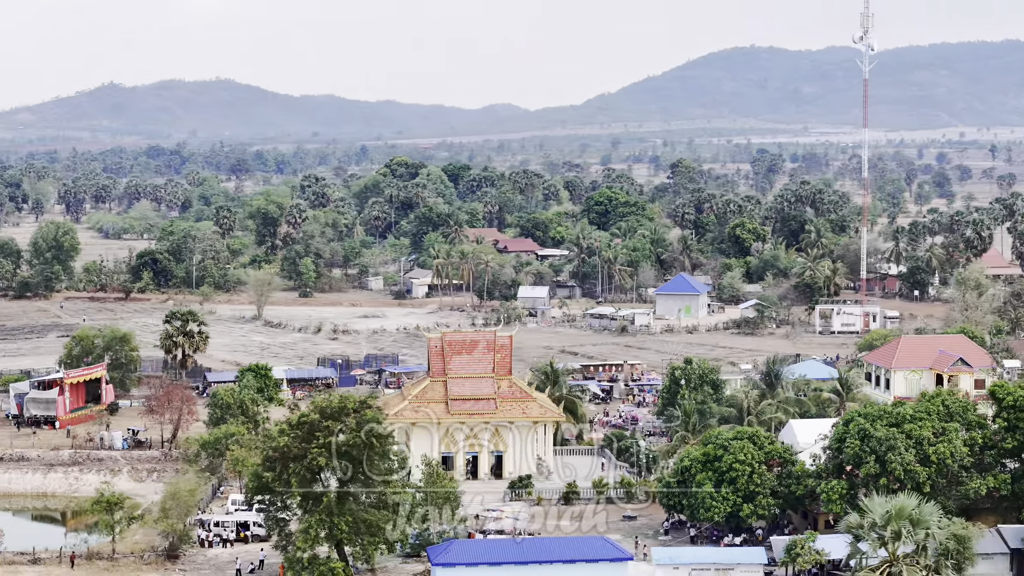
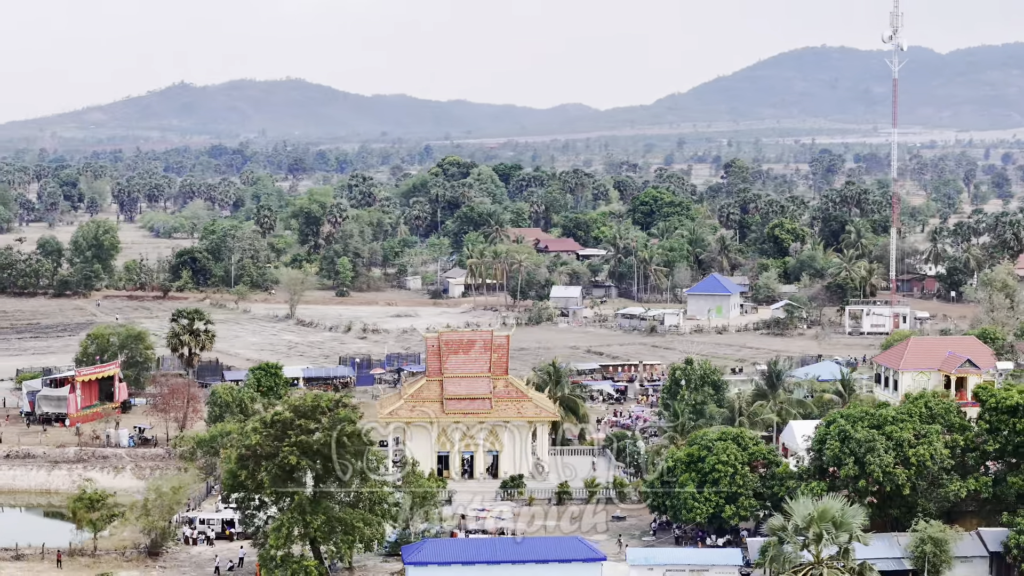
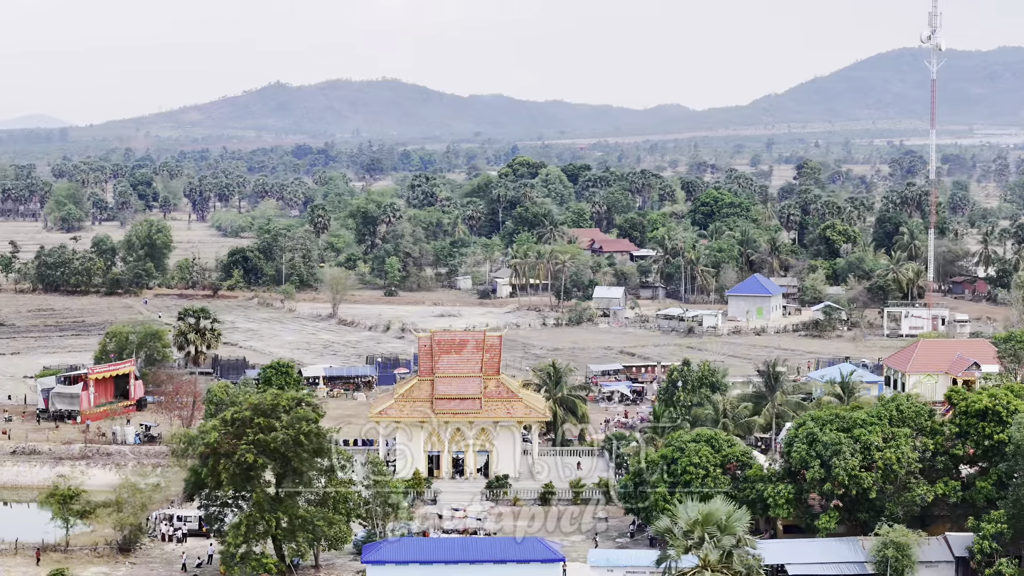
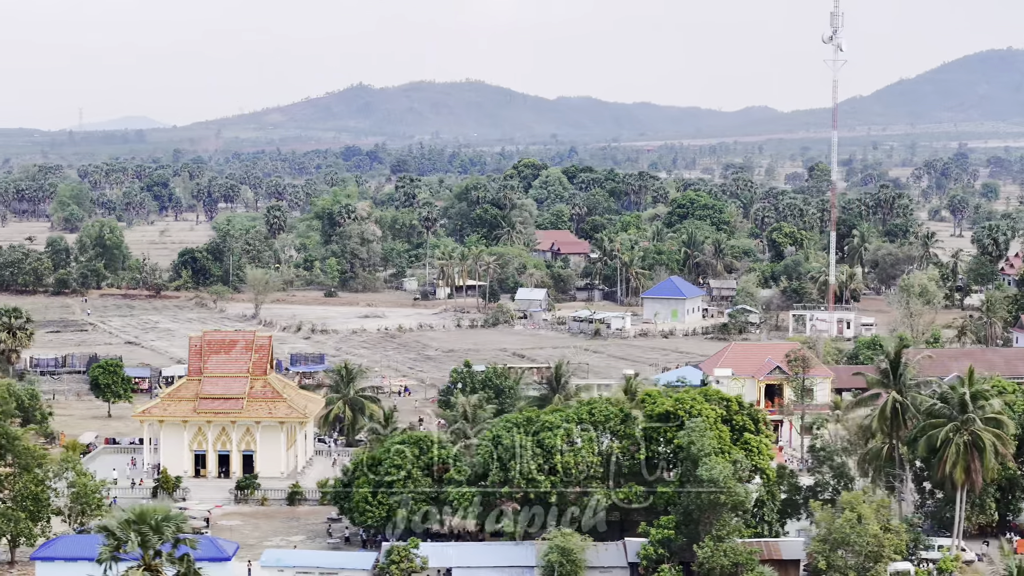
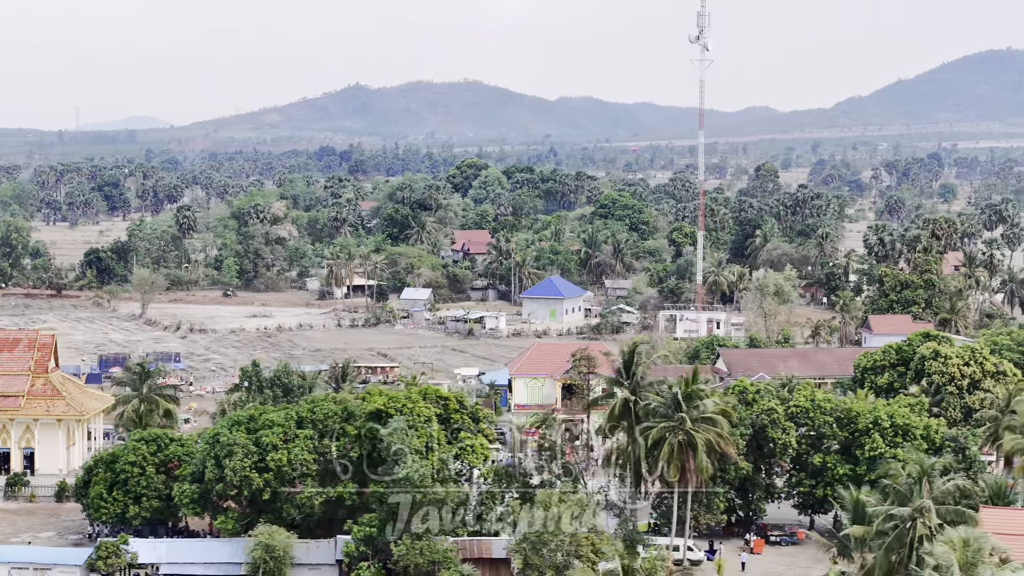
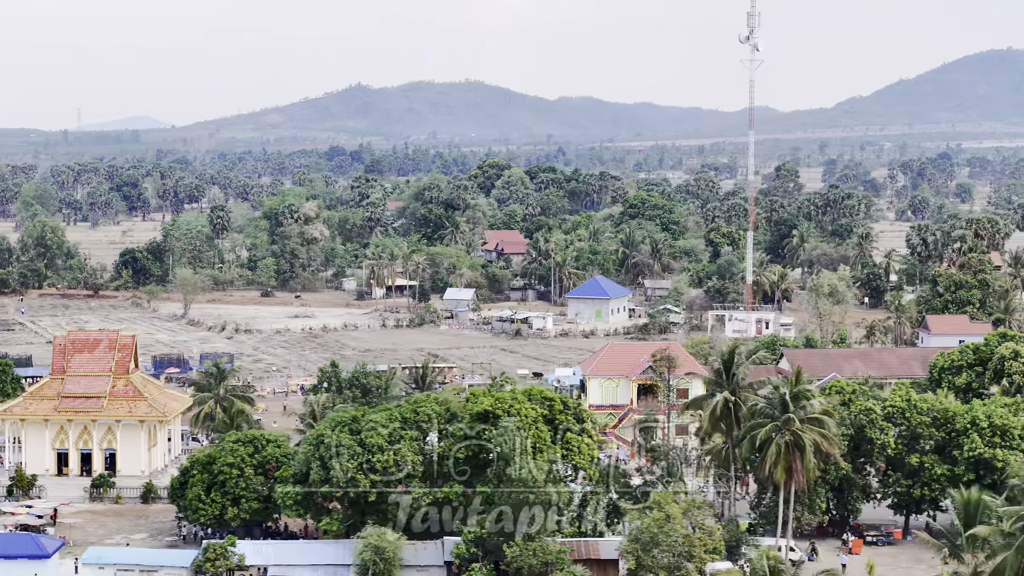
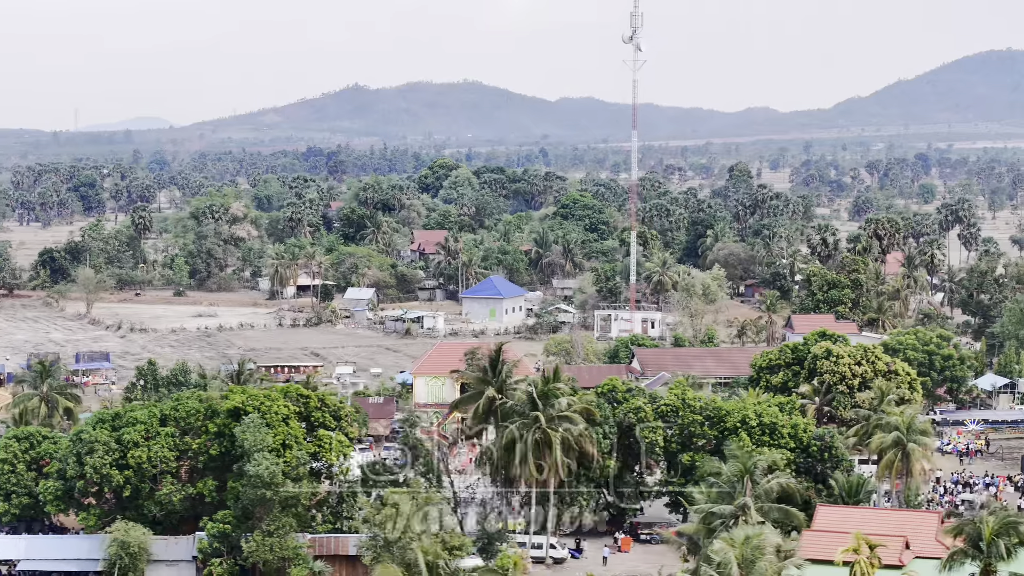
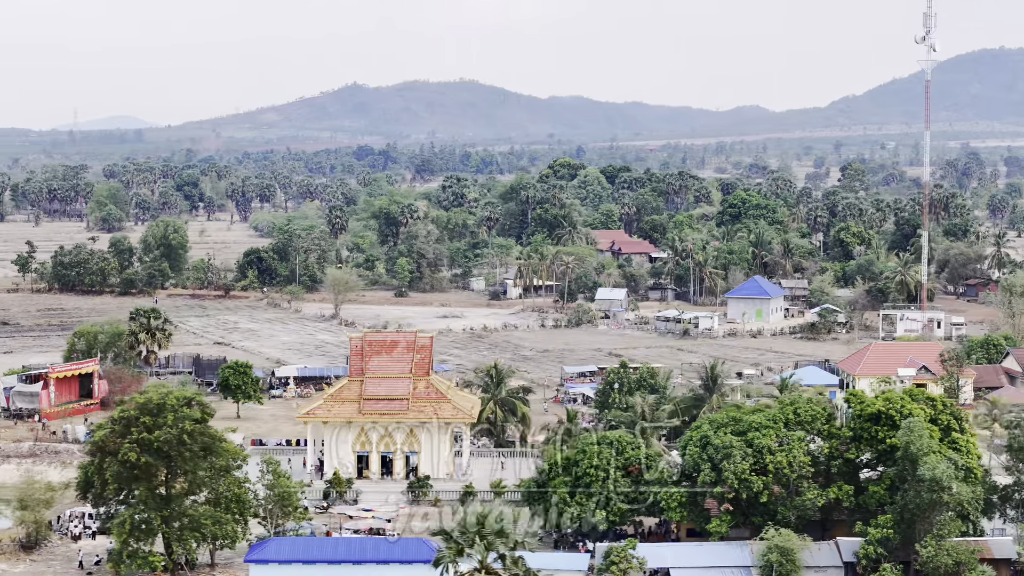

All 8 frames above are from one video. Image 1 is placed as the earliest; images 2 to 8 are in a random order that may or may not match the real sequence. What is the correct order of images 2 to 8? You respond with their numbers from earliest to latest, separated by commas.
2, 3, 8, 4, 6, 5, 7
